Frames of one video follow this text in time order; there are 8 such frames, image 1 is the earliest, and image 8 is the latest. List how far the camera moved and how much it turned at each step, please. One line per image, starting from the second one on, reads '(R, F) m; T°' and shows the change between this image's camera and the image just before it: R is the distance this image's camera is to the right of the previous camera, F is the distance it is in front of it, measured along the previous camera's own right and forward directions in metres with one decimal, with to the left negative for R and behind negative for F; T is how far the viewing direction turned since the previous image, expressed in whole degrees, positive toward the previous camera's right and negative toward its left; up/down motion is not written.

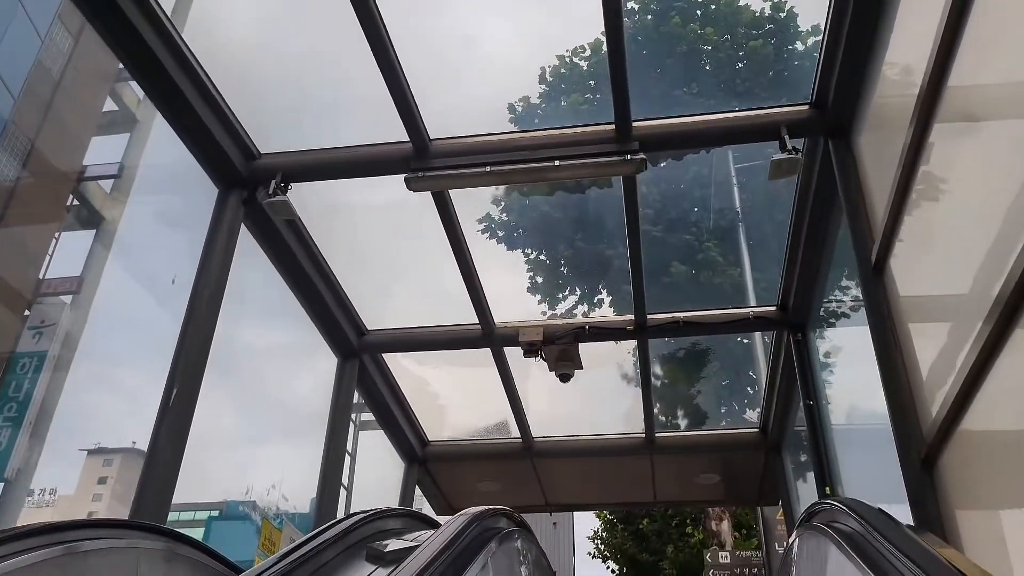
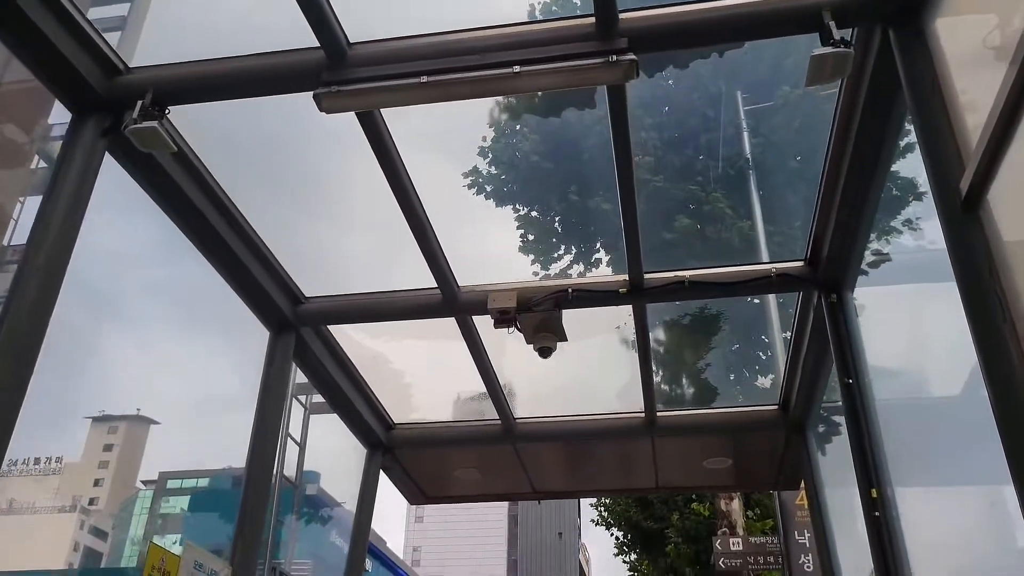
(+0.2, +1.1) m; 0°
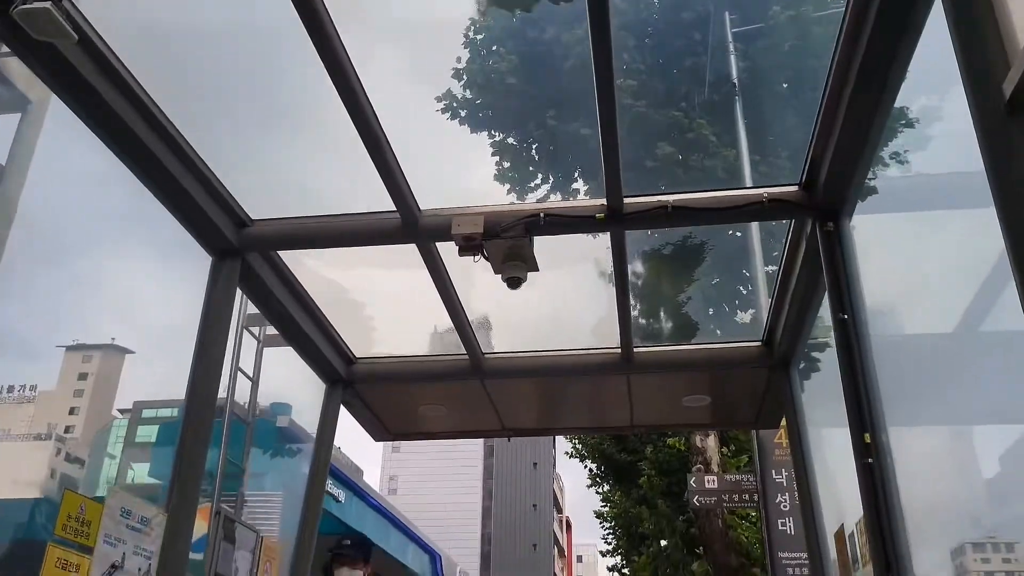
(+0.1, +0.4) m; +1°
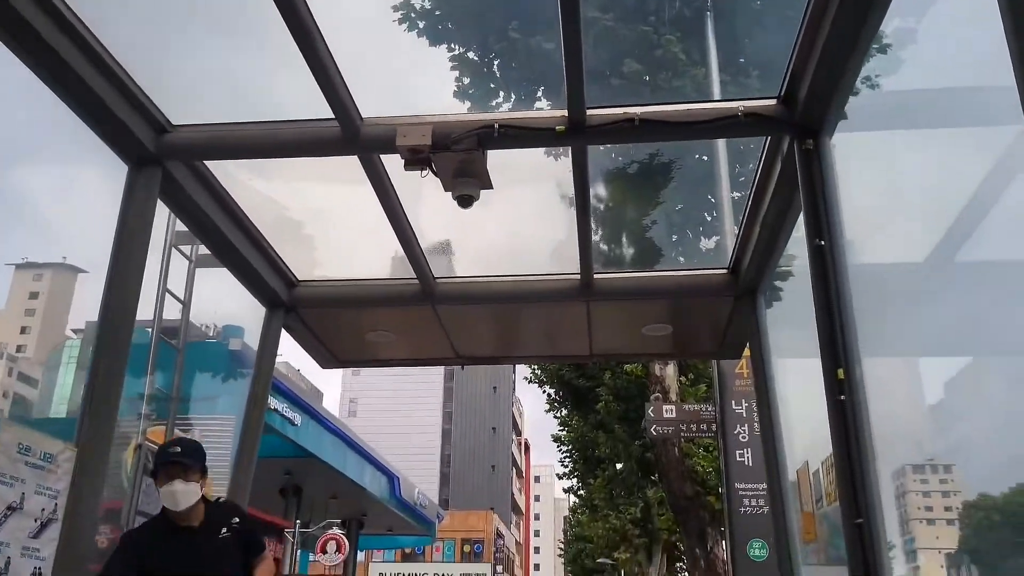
(+0.1, +0.3) m; +3°
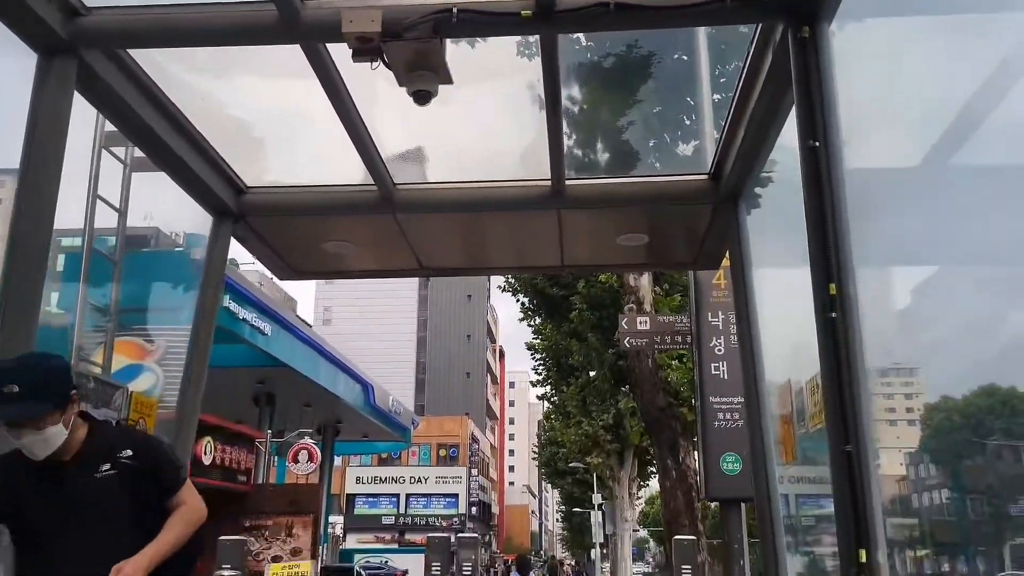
(+0.1, +0.3) m; +2°
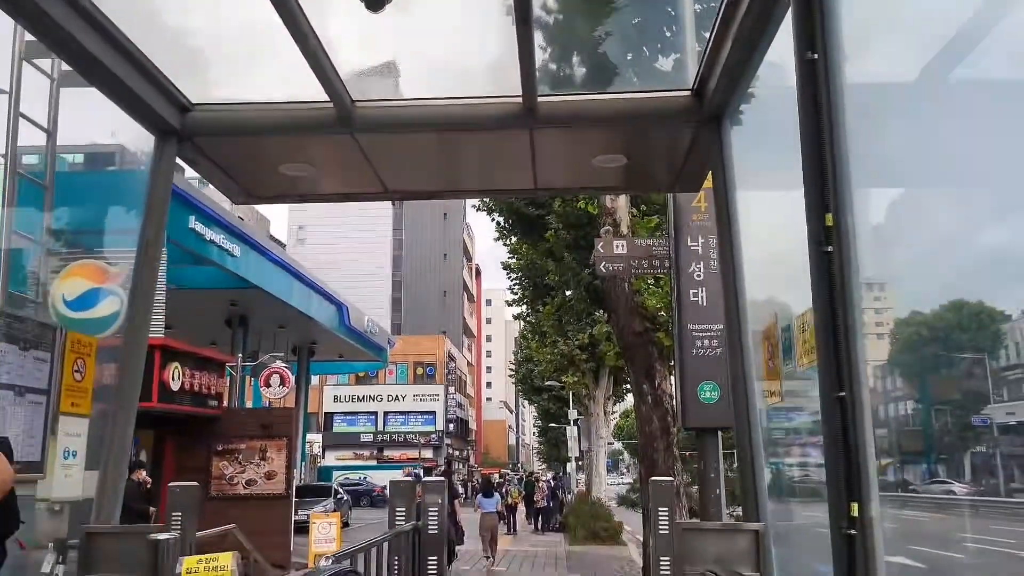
(0.0, +0.3) m; +2°
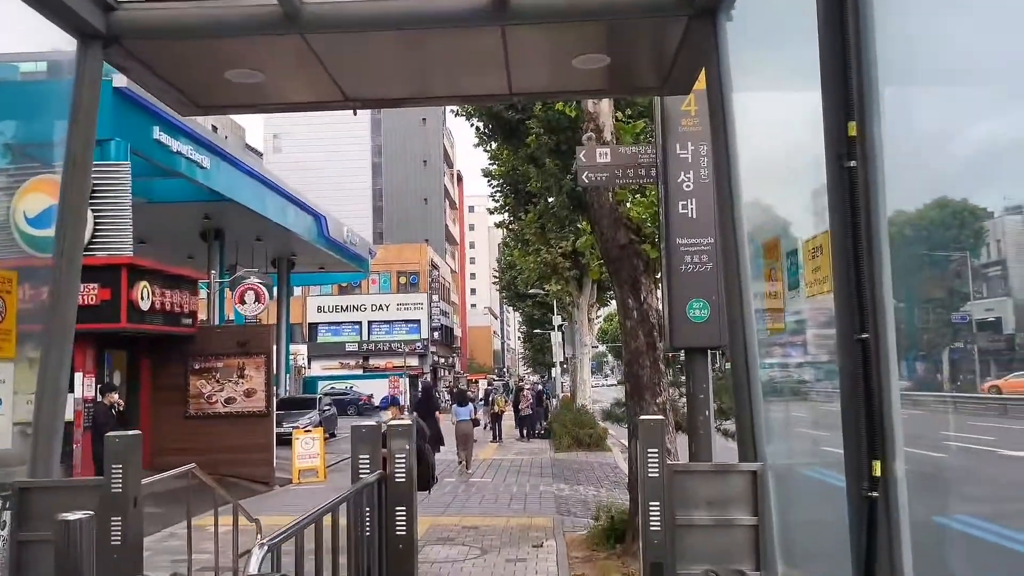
(0.0, +0.4) m; +1°
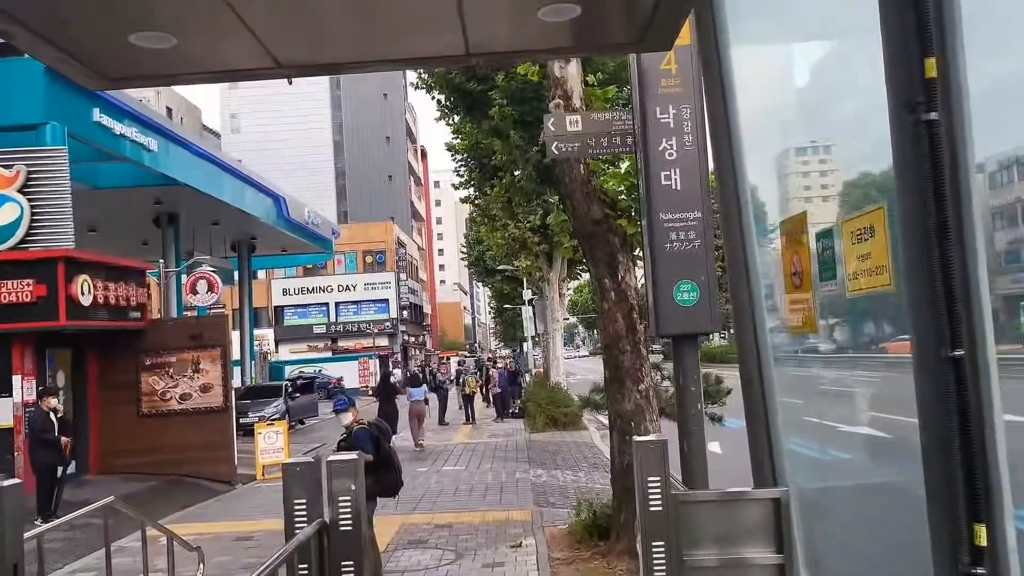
(0.0, +0.6) m; +2°
